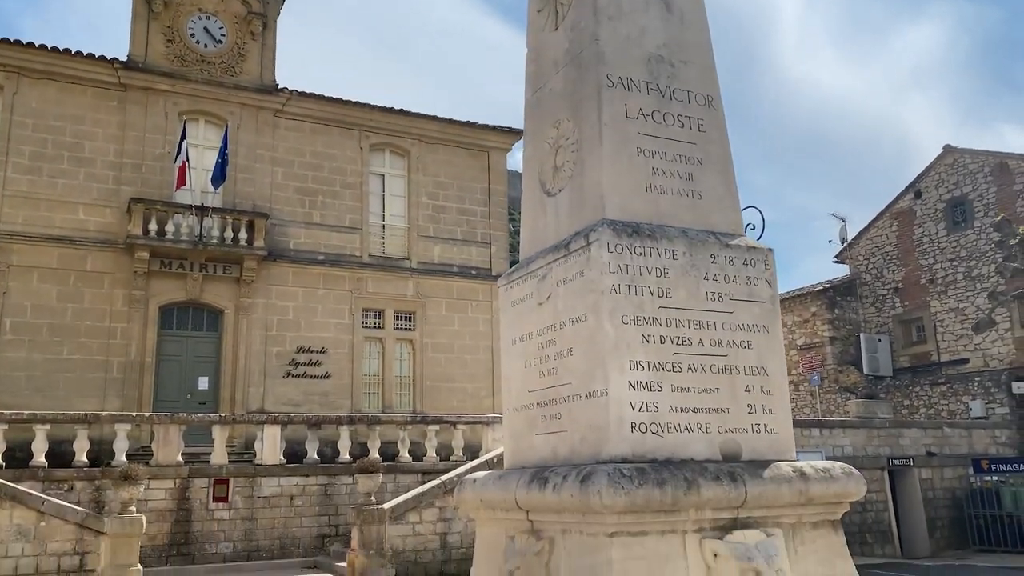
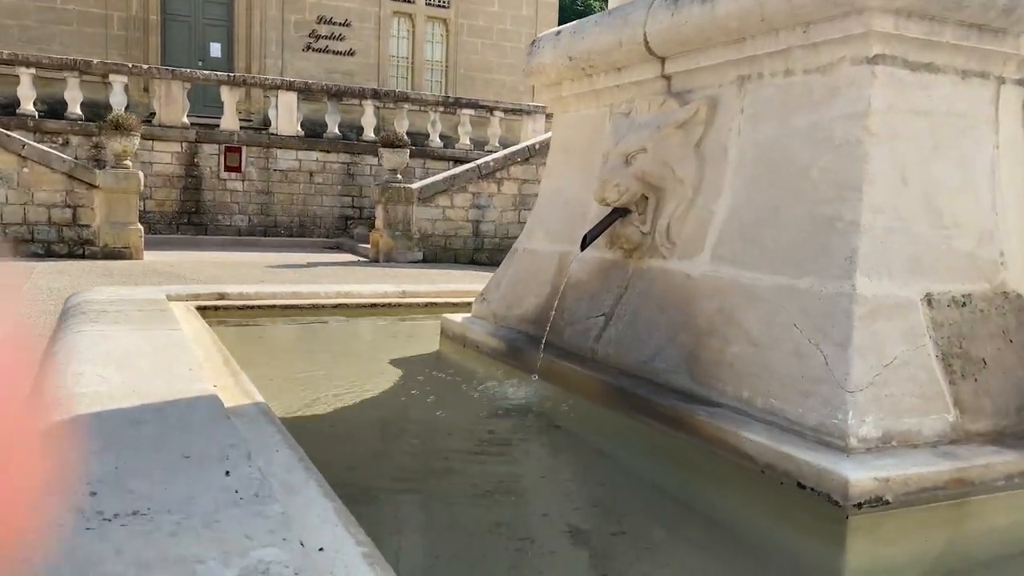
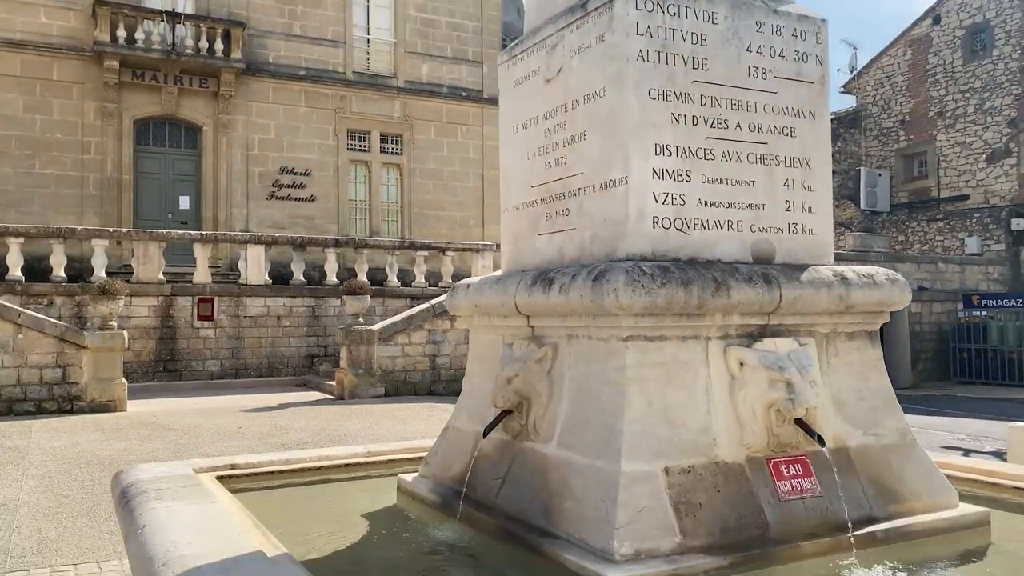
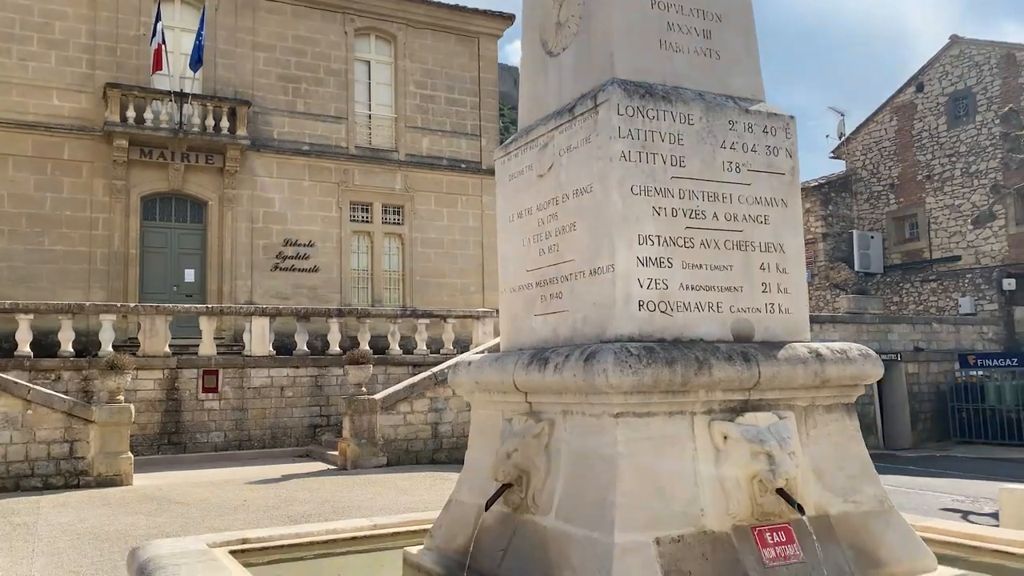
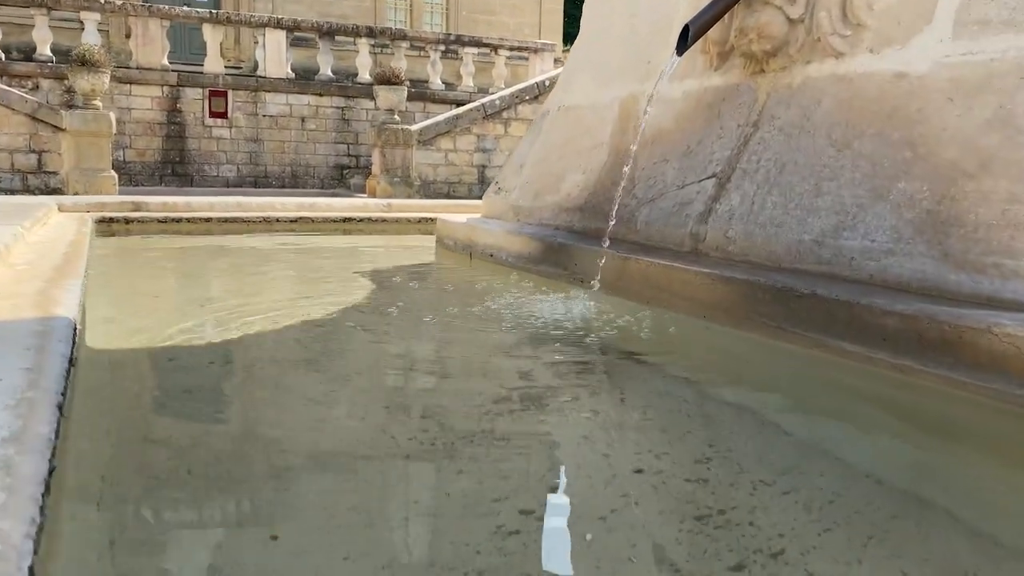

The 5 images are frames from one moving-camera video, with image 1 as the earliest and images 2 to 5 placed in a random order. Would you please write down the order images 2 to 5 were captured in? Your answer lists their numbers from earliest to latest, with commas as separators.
4, 3, 2, 5
